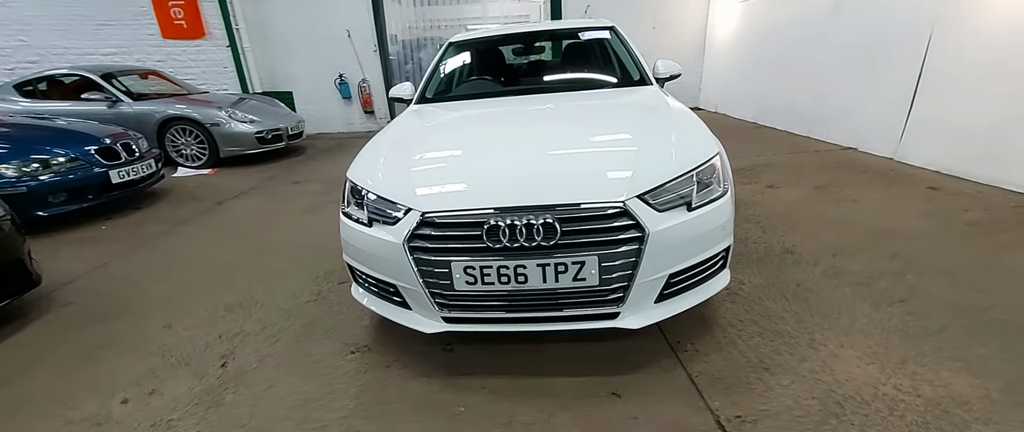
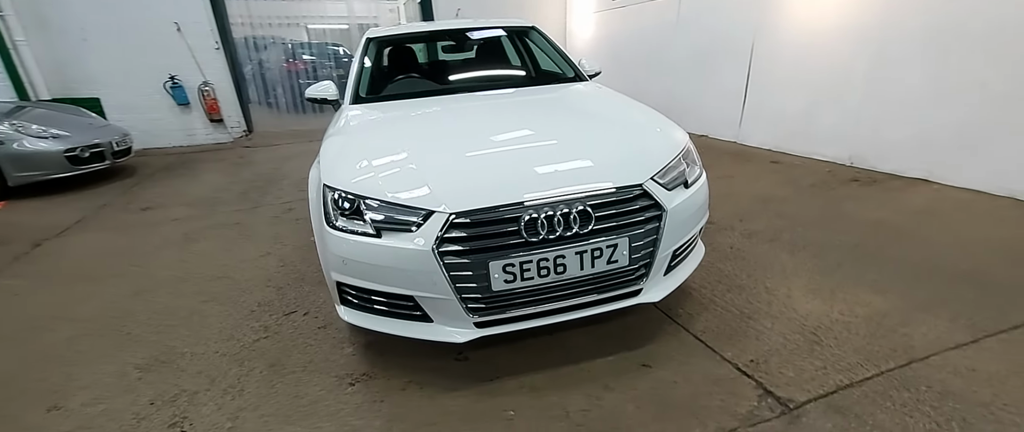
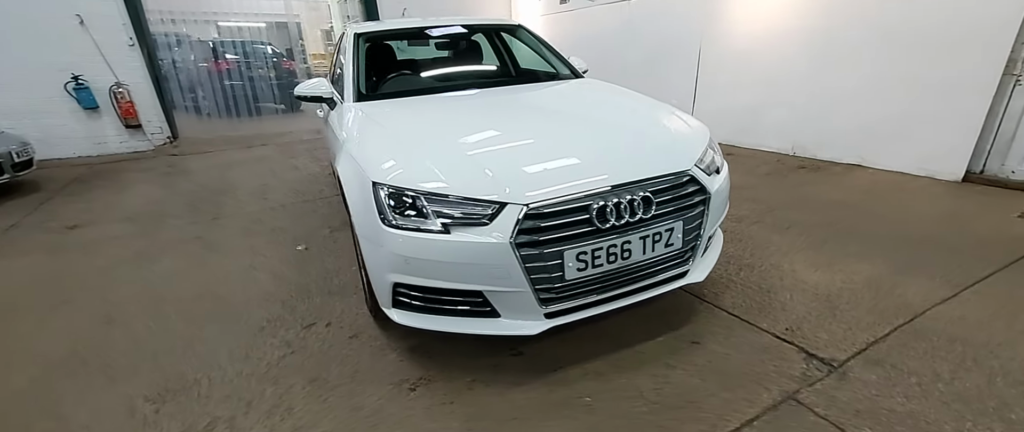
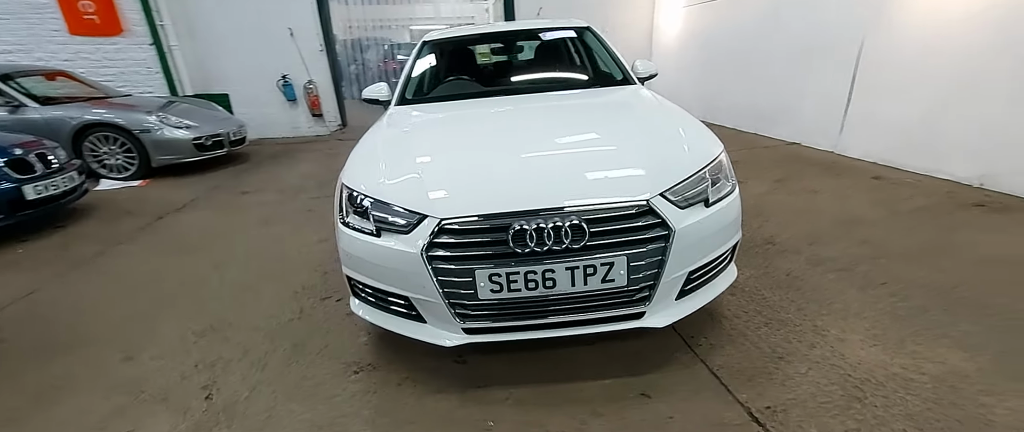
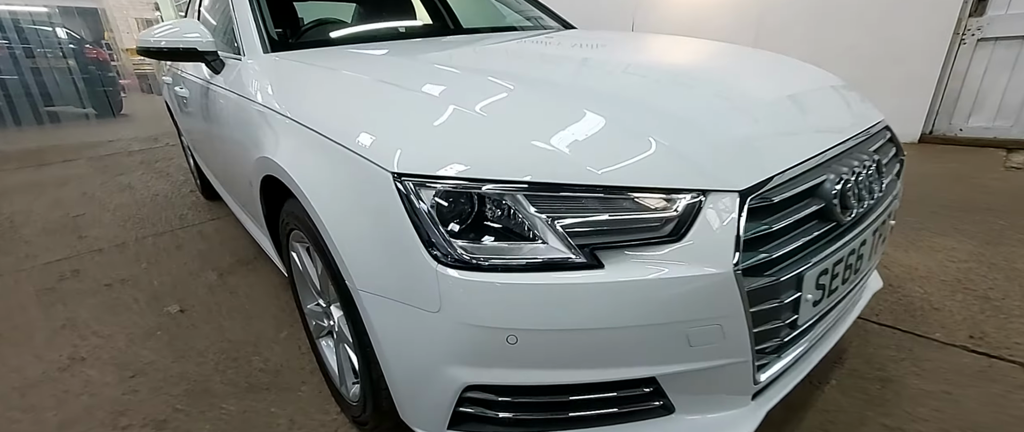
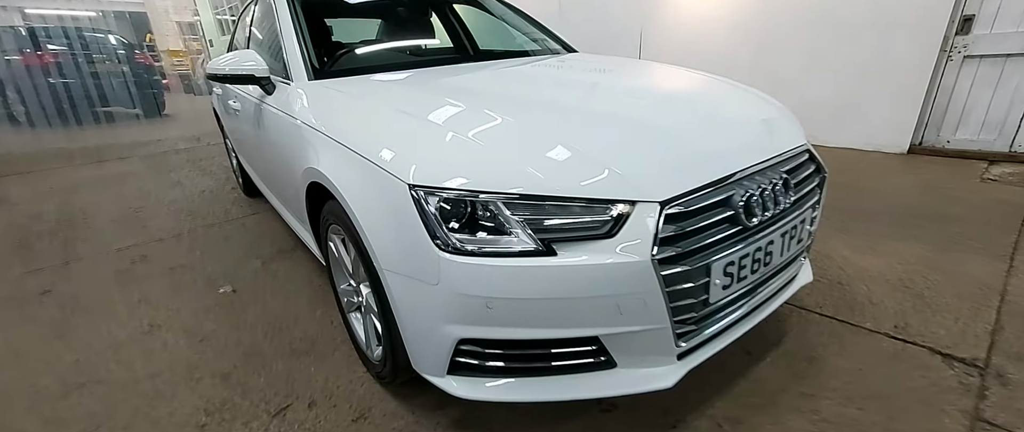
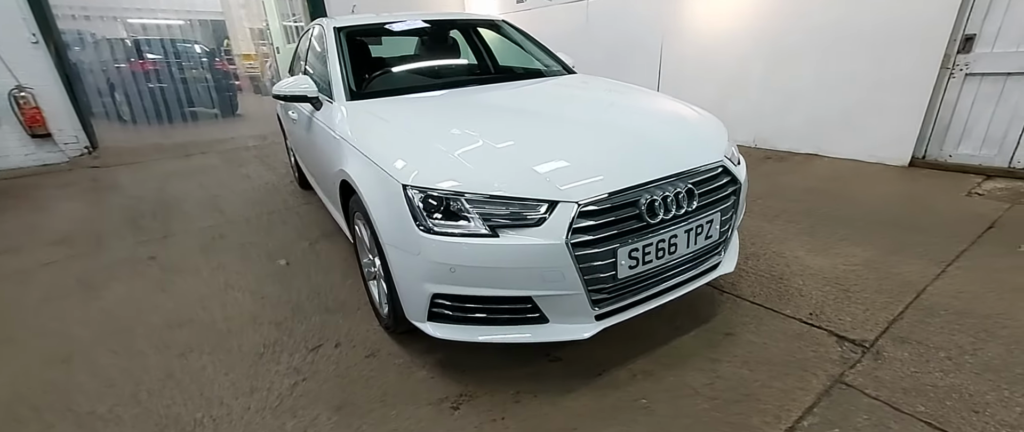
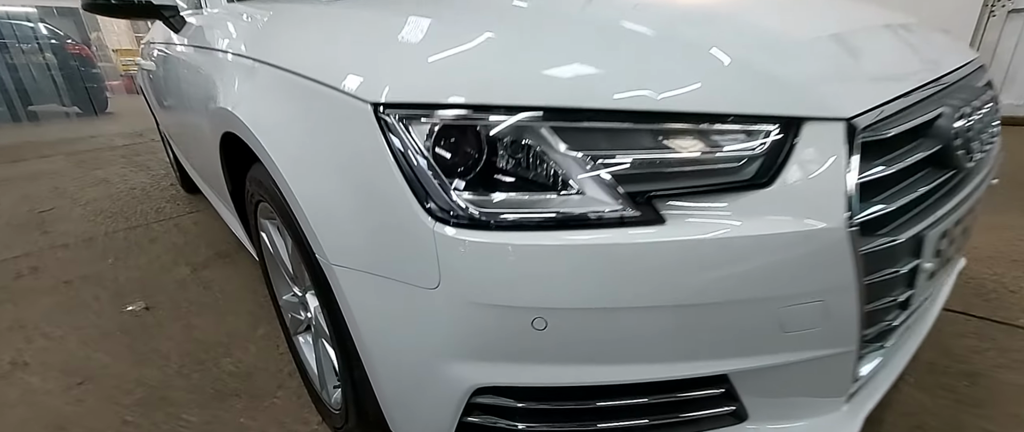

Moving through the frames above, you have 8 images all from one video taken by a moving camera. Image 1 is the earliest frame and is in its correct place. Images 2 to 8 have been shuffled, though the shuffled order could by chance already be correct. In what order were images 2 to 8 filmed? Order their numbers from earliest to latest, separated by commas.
4, 2, 3, 7, 6, 5, 8
